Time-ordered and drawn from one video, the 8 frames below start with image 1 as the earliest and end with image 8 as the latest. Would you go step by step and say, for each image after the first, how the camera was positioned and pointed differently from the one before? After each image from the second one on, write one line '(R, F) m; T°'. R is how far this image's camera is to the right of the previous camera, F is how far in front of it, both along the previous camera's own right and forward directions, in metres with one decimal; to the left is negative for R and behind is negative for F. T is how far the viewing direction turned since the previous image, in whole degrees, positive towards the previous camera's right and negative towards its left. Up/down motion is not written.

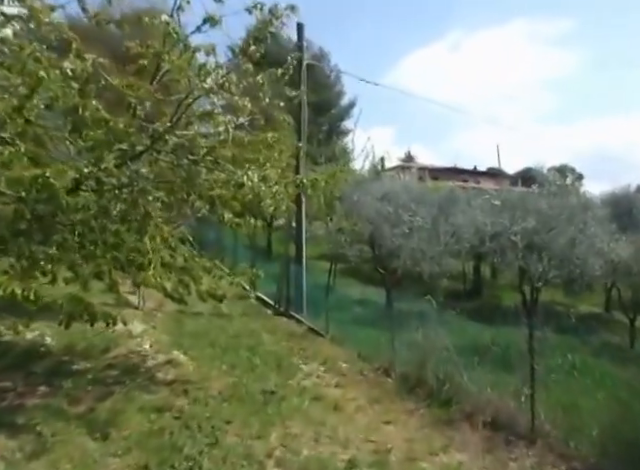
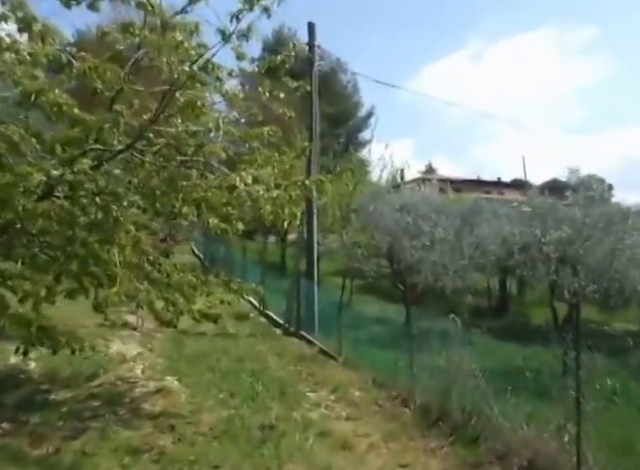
(+0.2, +1.0) m; -2°
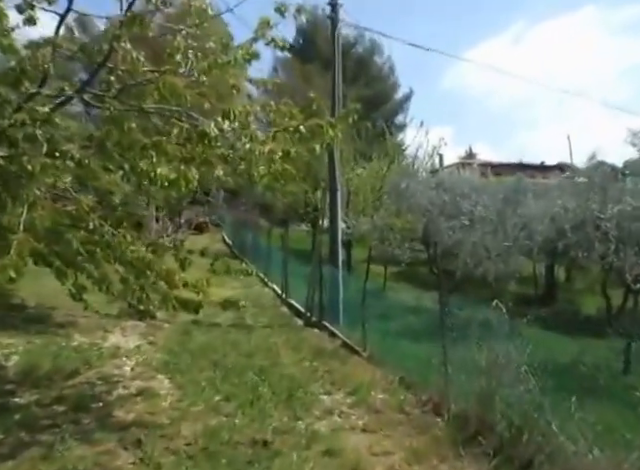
(+0.3, +1.4) m; -4°
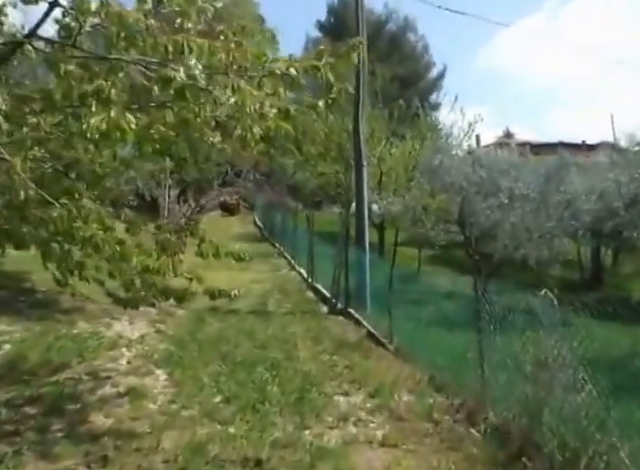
(+0.2, +1.0) m; -3°
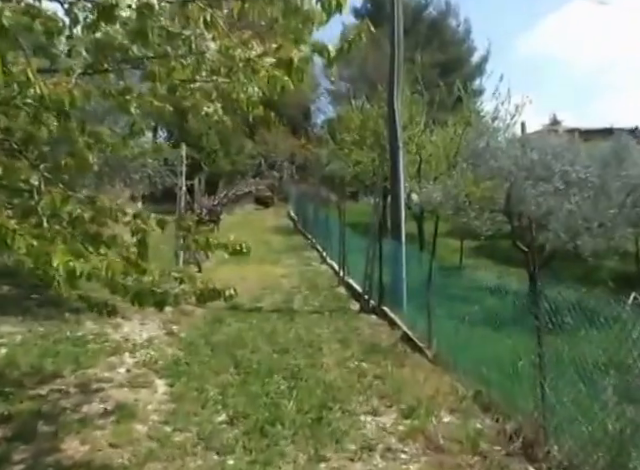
(+0.1, +1.0) m; -4°
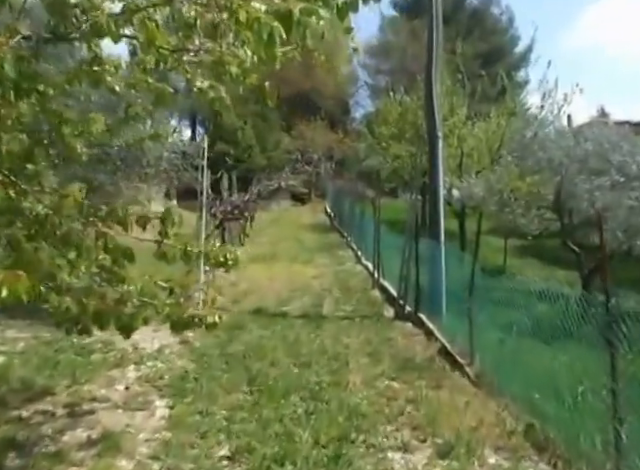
(+0.1, +0.8) m; -4°
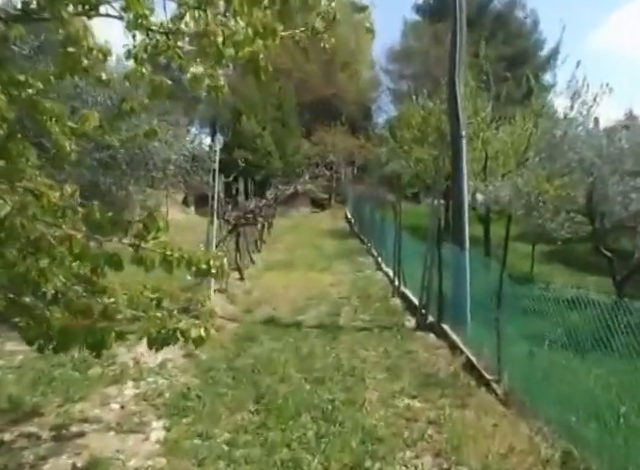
(+0.1, +0.5) m; -2°
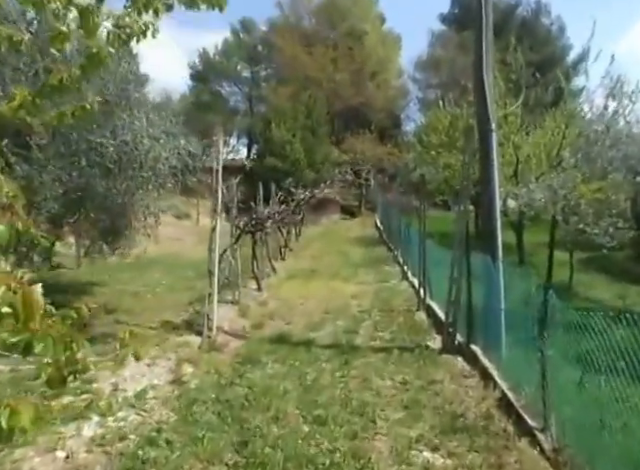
(+0.2, +1.1) m; -3°
